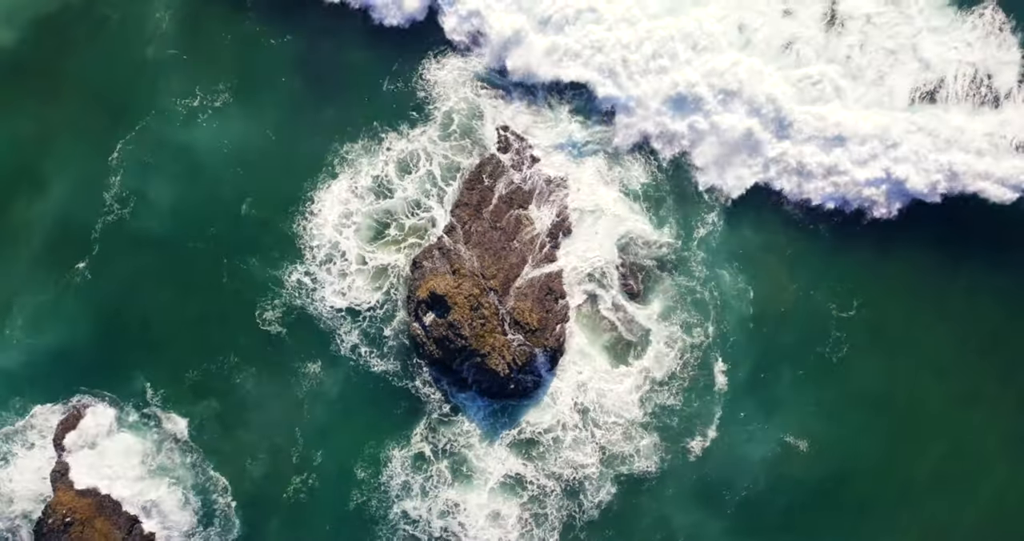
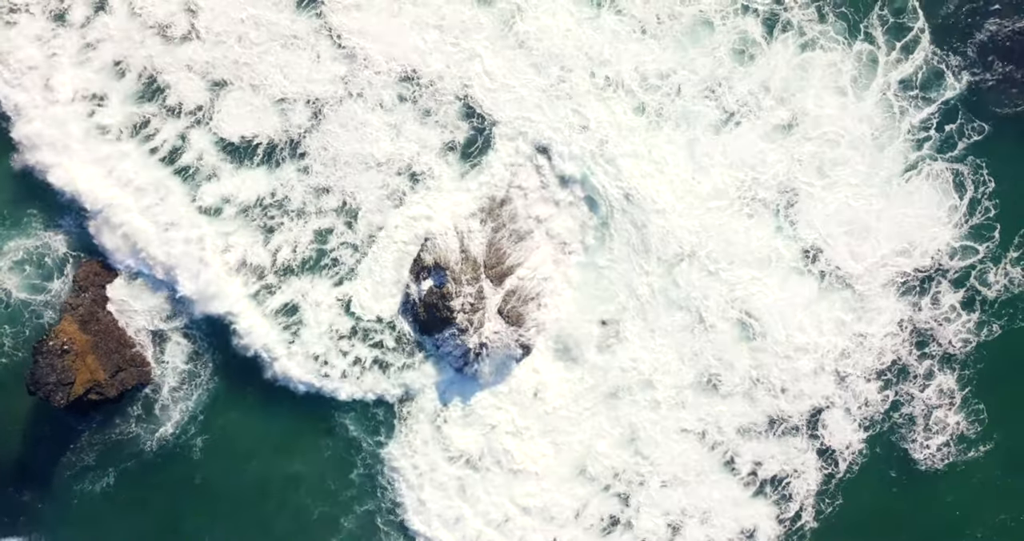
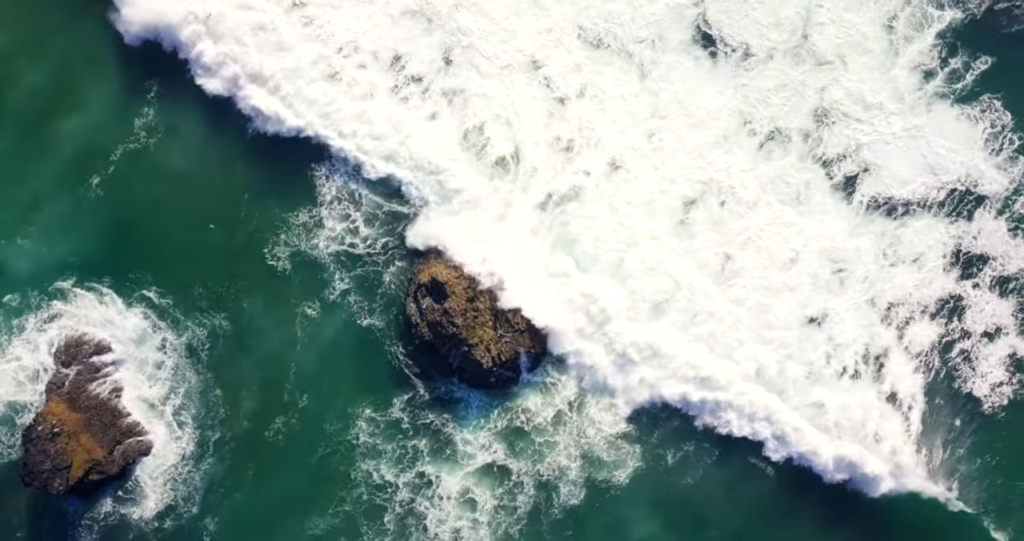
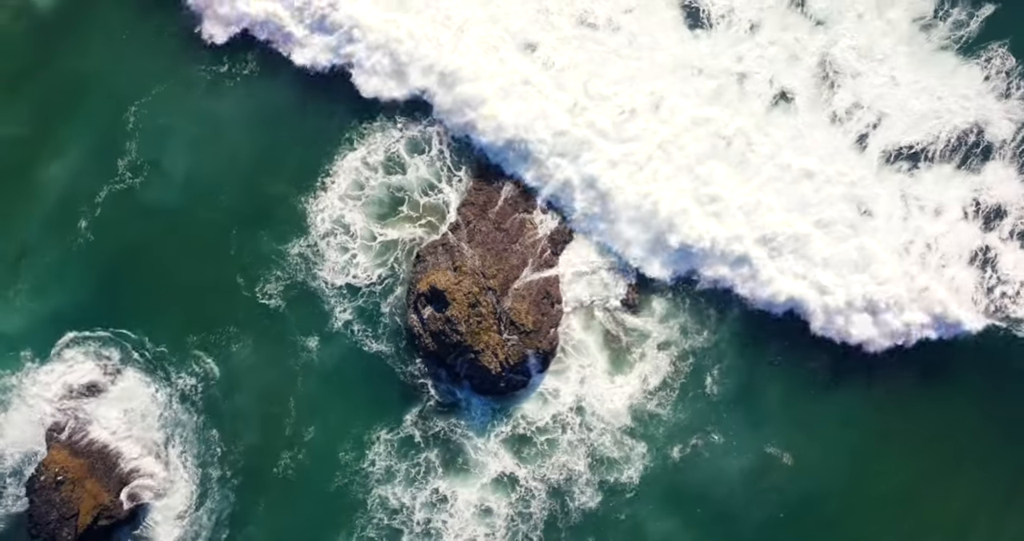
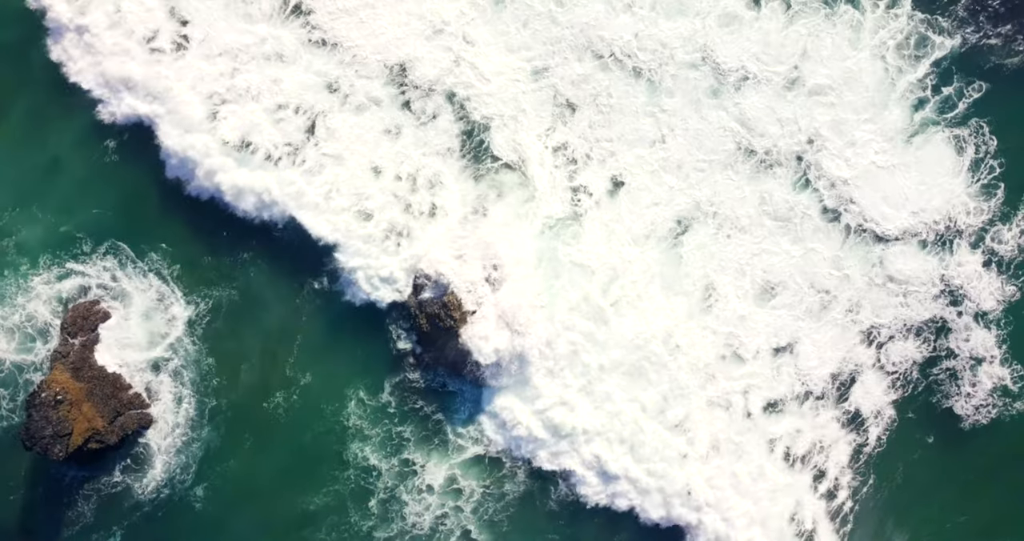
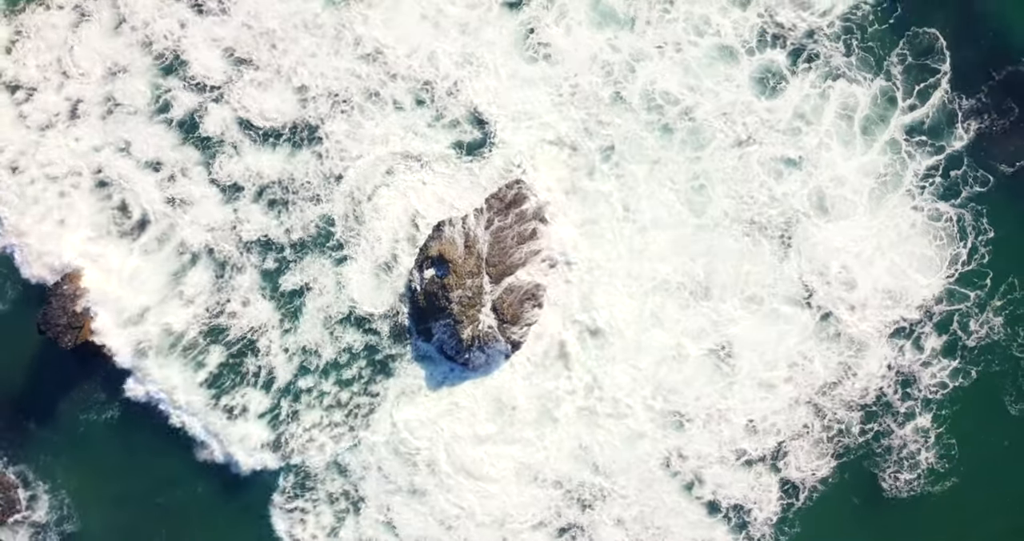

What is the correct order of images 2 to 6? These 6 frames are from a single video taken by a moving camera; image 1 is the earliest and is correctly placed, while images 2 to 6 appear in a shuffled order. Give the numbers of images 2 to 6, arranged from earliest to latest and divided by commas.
4, 3, 5, 2, 6
